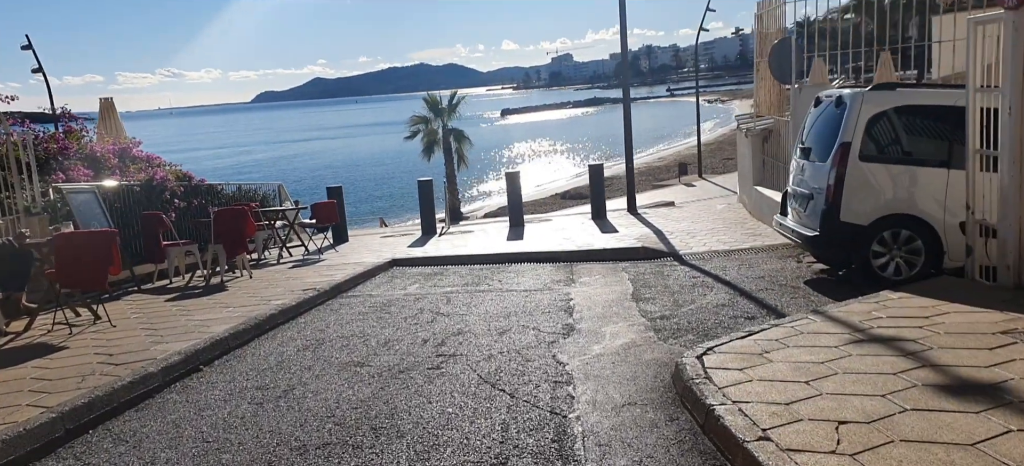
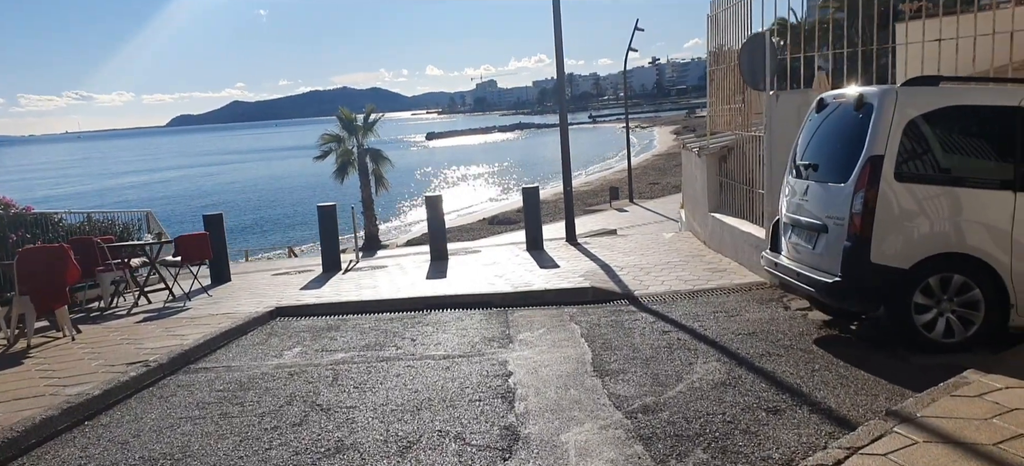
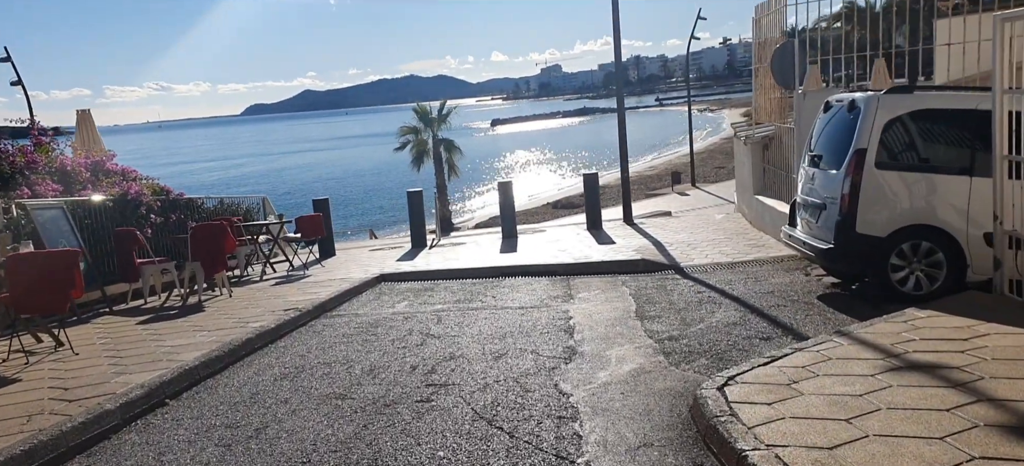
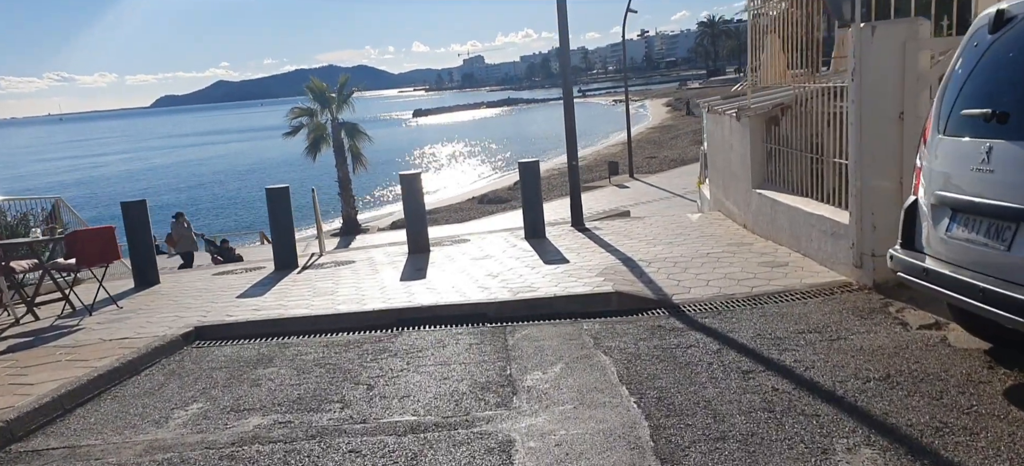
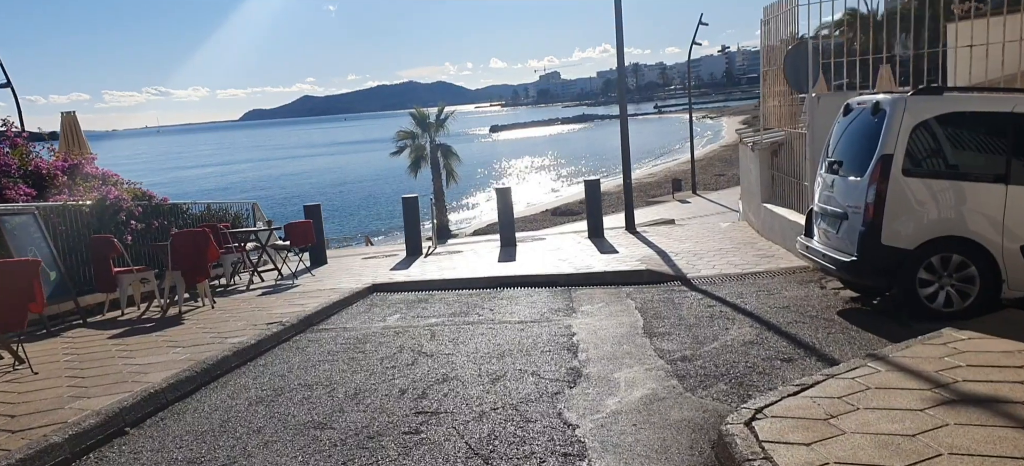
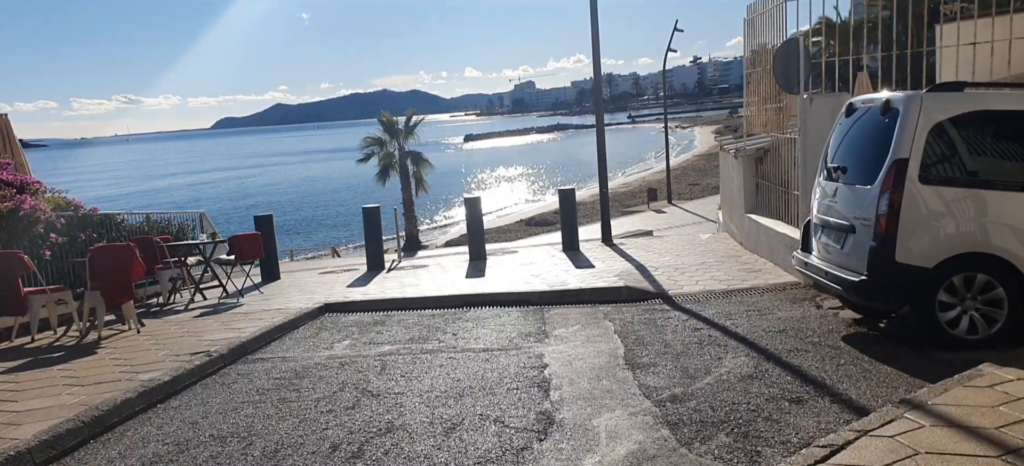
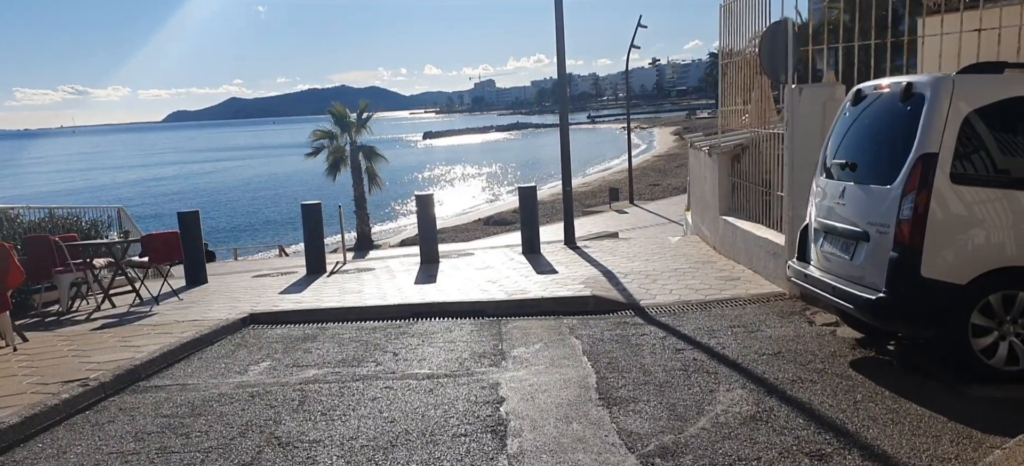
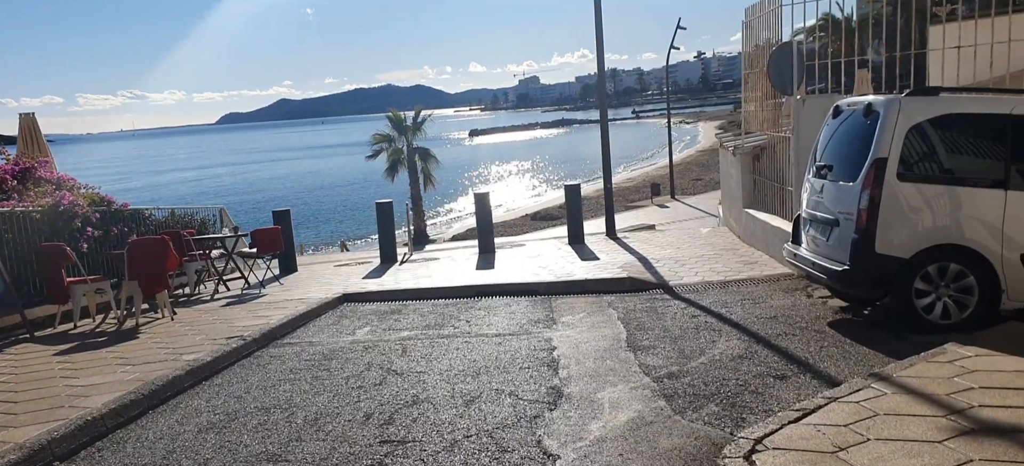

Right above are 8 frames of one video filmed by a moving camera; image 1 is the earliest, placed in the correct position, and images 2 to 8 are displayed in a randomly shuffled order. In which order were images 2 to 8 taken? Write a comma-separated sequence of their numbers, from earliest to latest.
3, 5, 8, 6, 2, 7, 4
